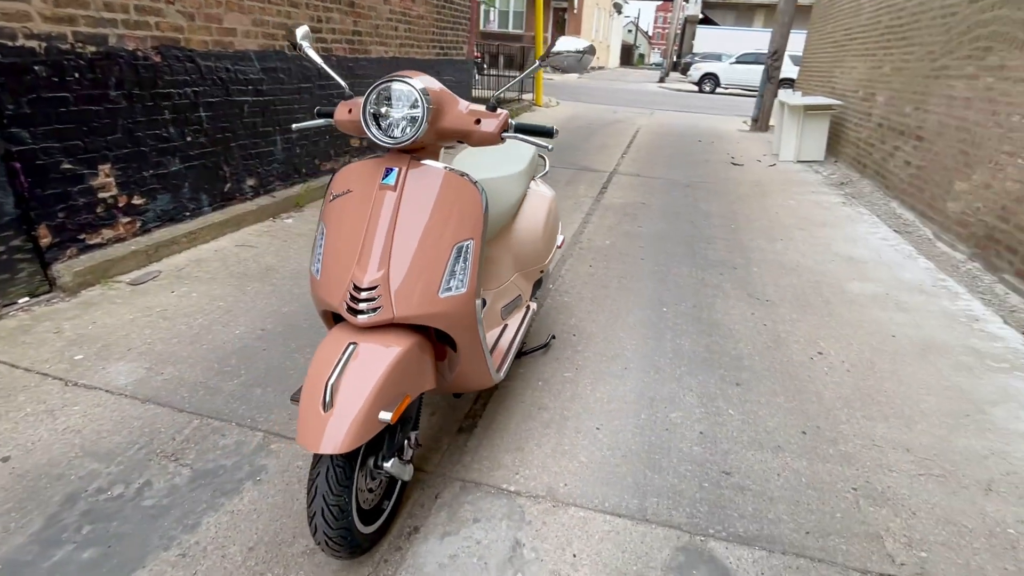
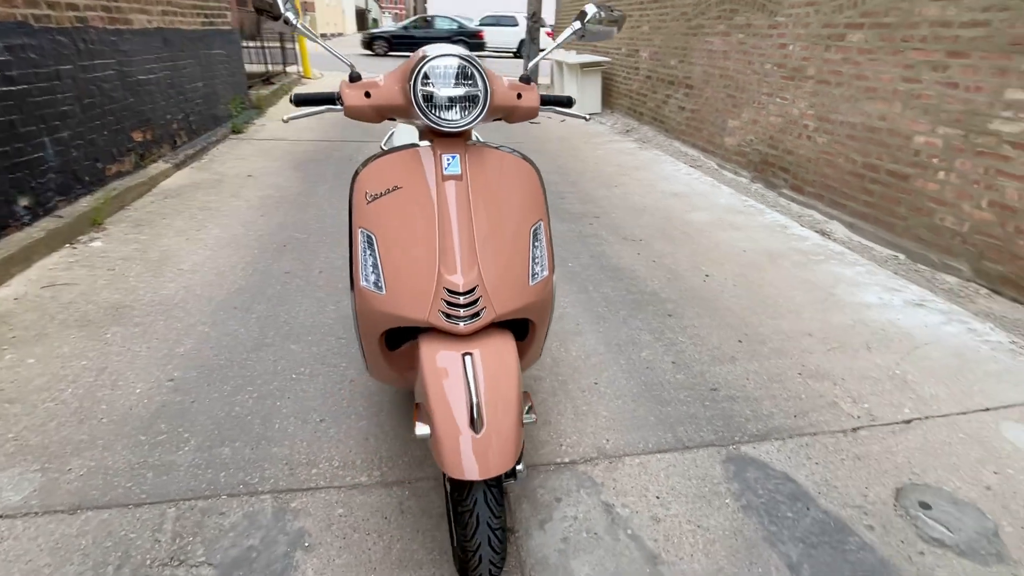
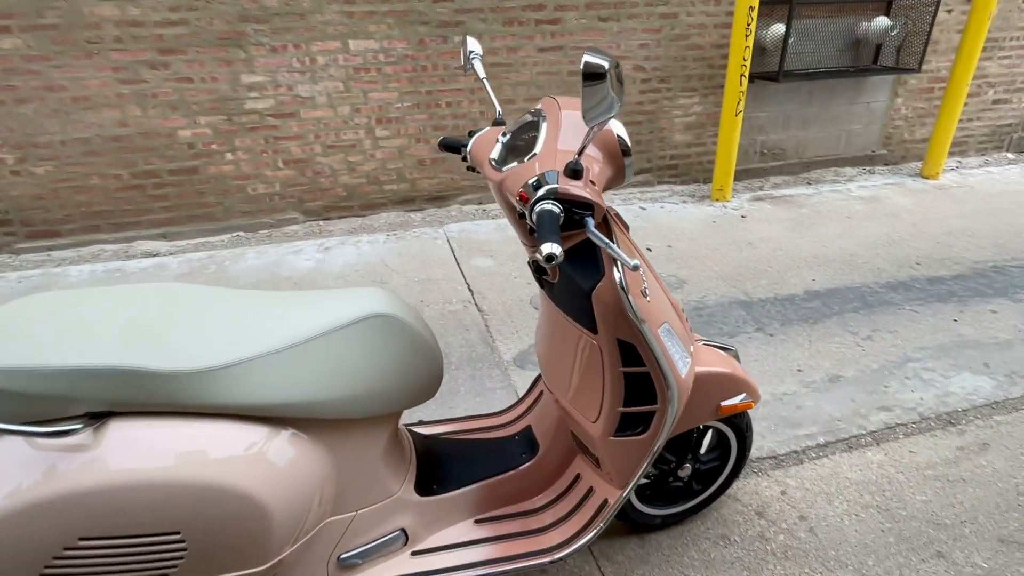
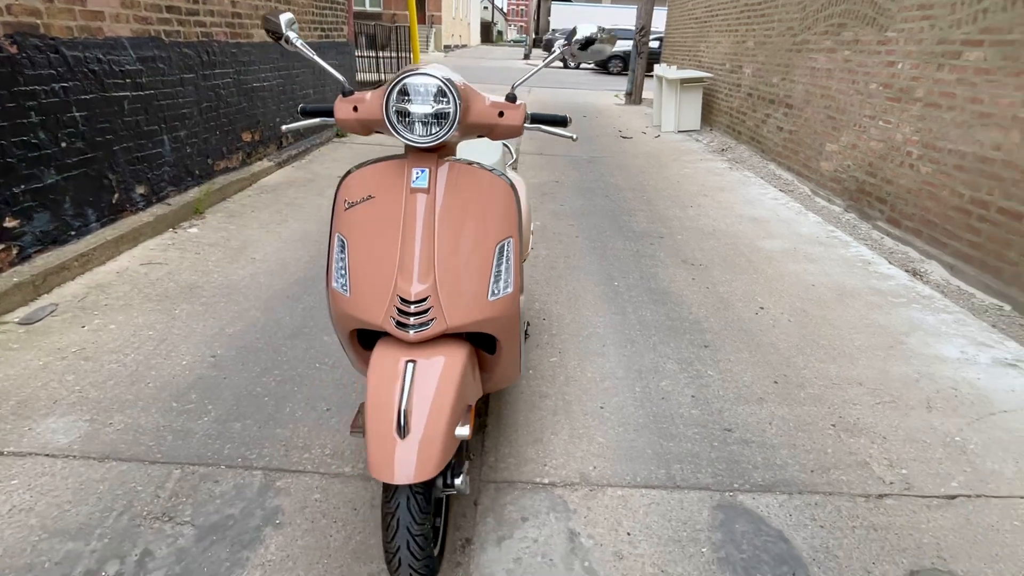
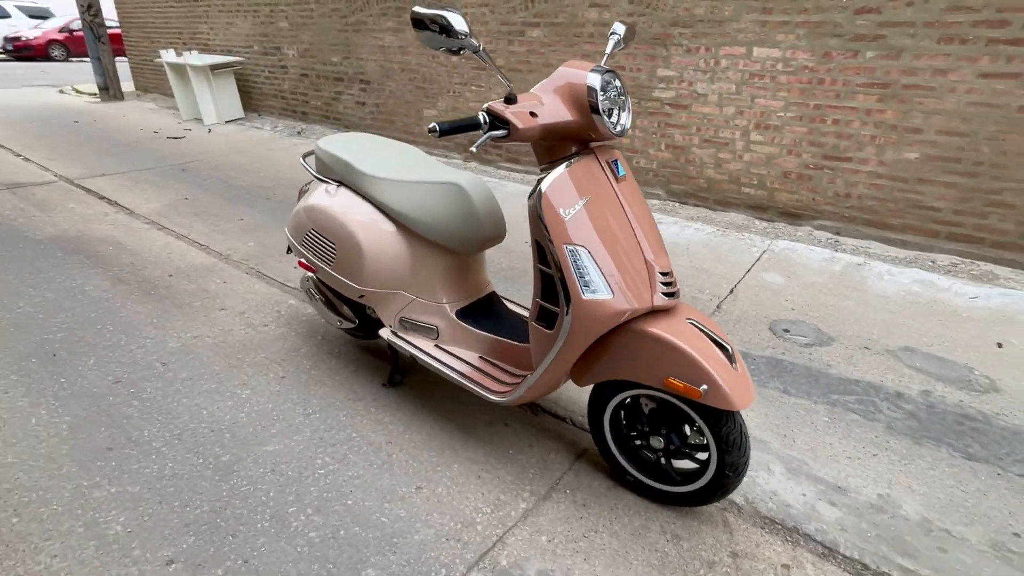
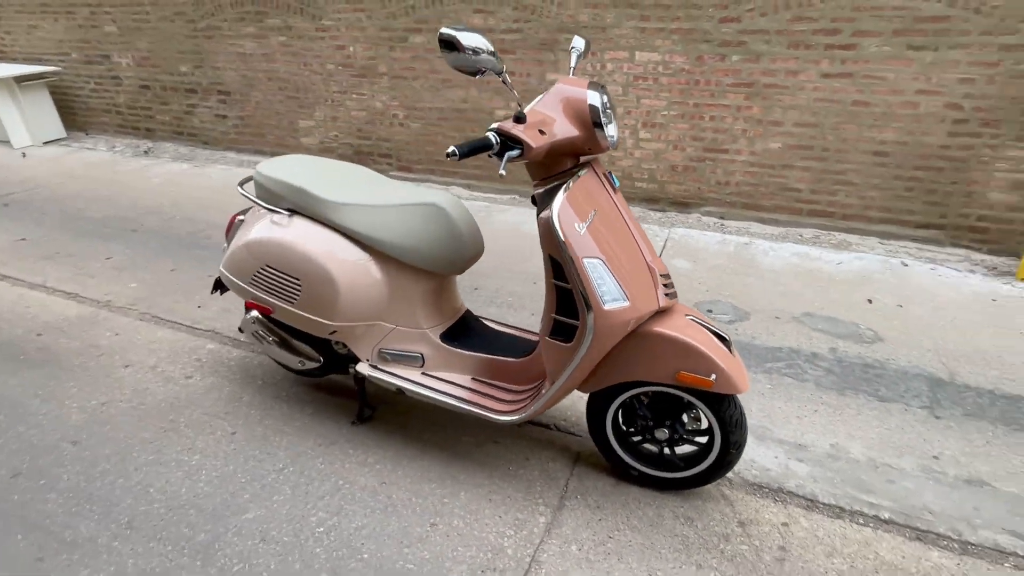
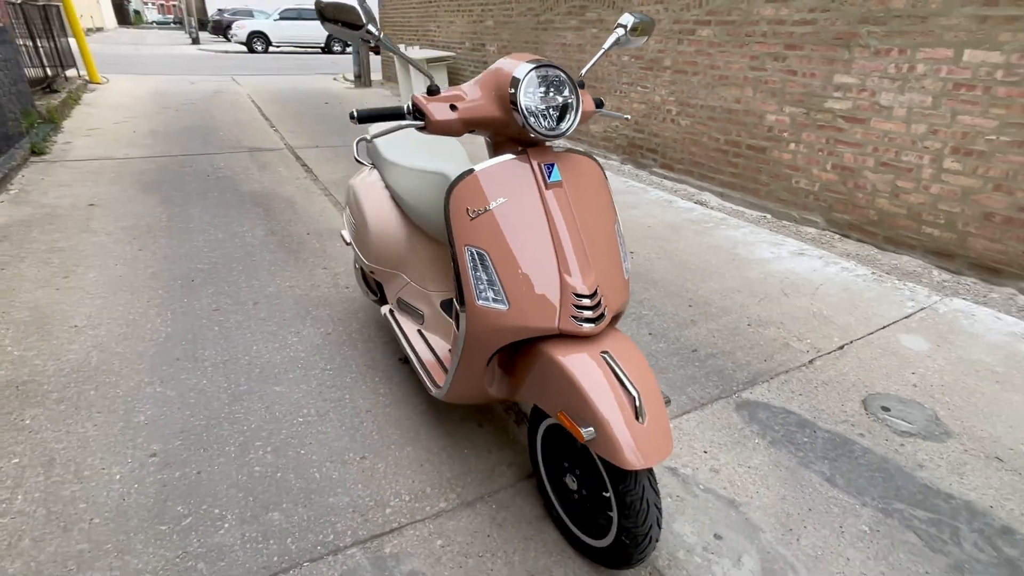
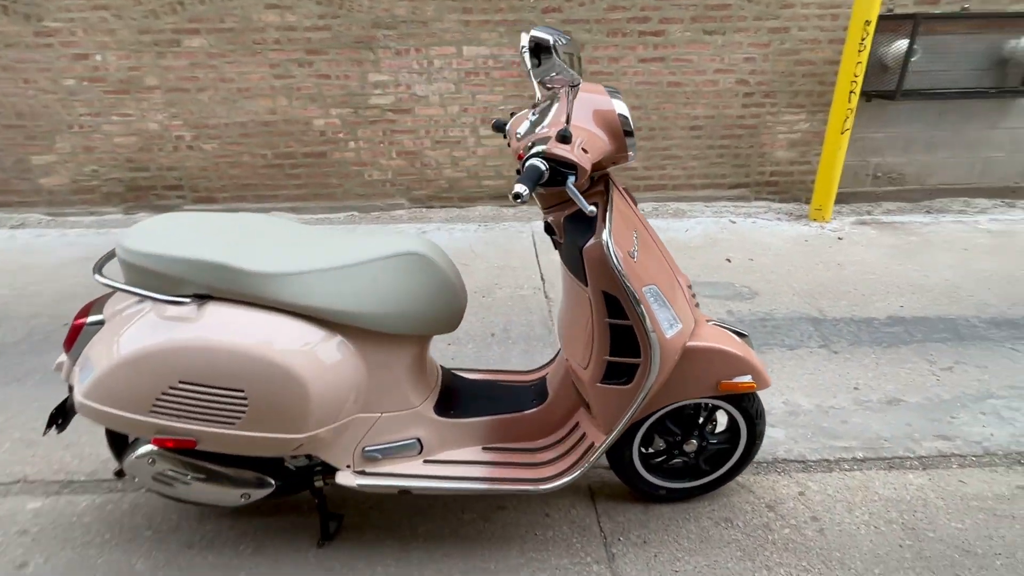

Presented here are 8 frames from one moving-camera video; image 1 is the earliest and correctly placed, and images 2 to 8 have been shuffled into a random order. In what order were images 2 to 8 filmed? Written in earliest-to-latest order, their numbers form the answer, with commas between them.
4, 2, 7, 5, 6, 8, 3
